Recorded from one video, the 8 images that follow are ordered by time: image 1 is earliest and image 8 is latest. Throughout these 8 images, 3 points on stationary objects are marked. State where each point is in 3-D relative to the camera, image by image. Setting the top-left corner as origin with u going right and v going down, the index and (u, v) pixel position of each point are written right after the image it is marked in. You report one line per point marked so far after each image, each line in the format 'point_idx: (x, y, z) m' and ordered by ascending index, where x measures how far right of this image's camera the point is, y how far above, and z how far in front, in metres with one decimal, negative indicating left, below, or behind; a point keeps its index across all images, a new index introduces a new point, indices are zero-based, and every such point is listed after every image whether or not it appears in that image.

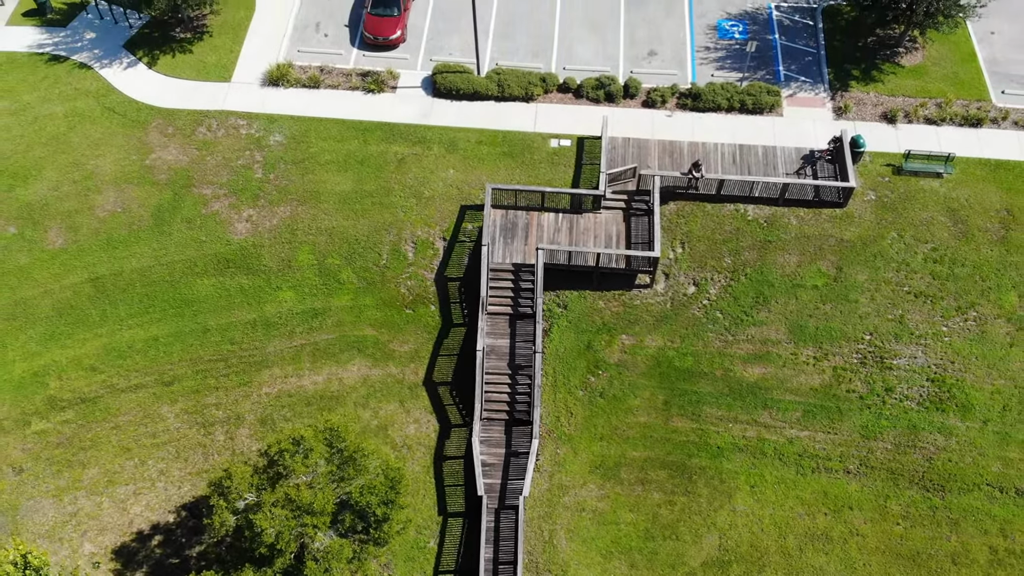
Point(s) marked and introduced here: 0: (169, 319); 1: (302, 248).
0: (-9.7, -0.9, +18.4) m
1: (-6.2, +1.2, +19.2) m
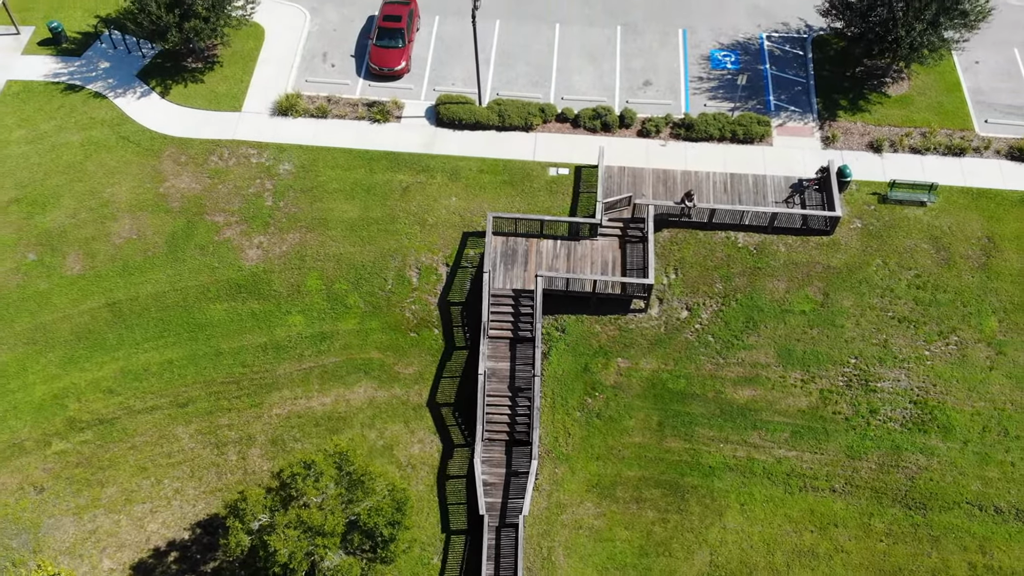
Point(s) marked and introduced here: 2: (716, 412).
0: (-9.7, -1.6, +19.2) m
1: (-6.2, +0.5, +20.0) m
2: (+5.7, -3.4, +18.3) m
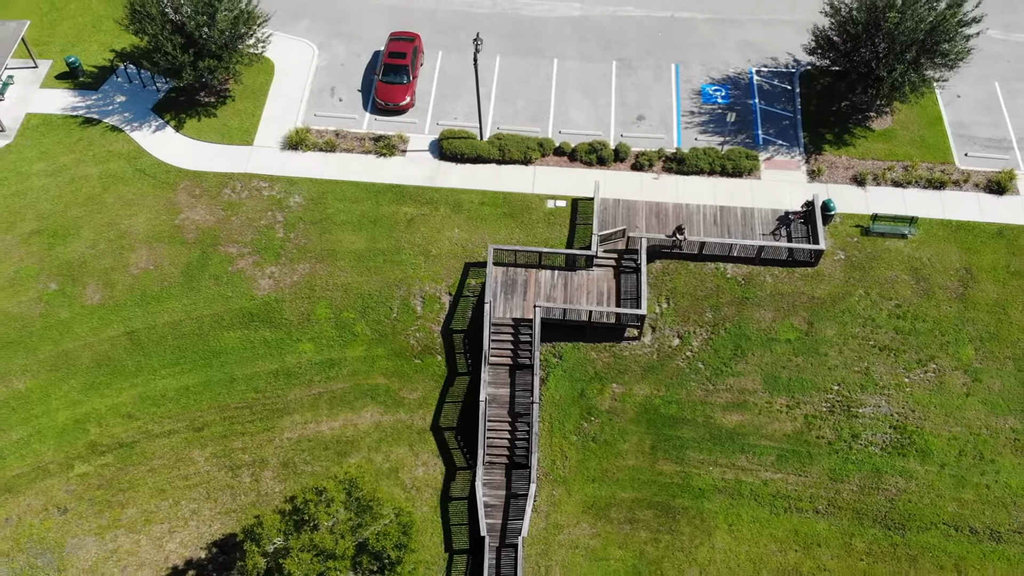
0: (-9.7, -2.5, +20.1) m
1: (-6.2, -0.5, +21.0) m
2: (+5.7, -4.4, +19.3) m
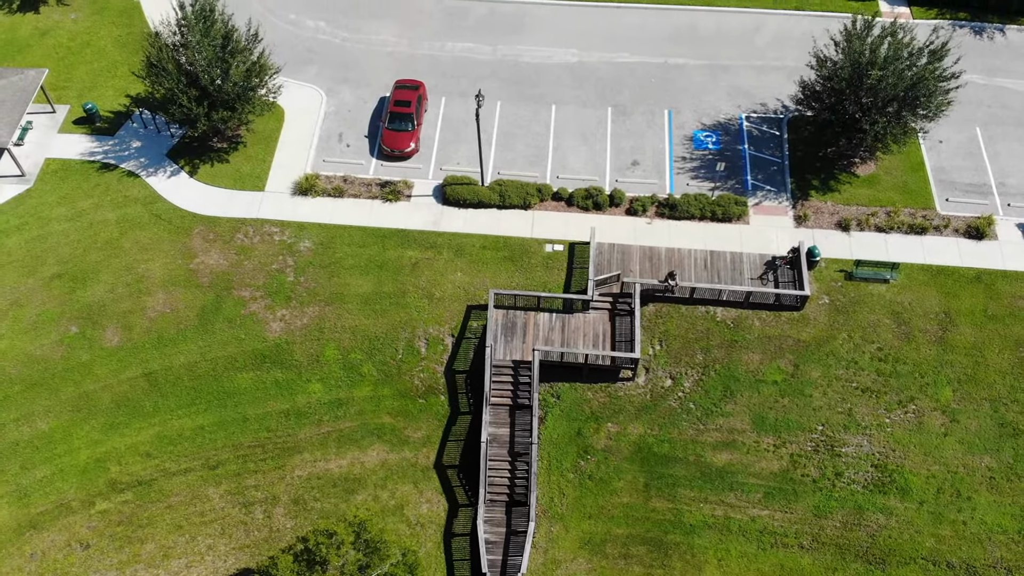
0: (-9.7, -3.9, +21.1) m
1: (-6.2, -1.9, +22.0) m
2: (+5.7, -5.8, +20.3) m
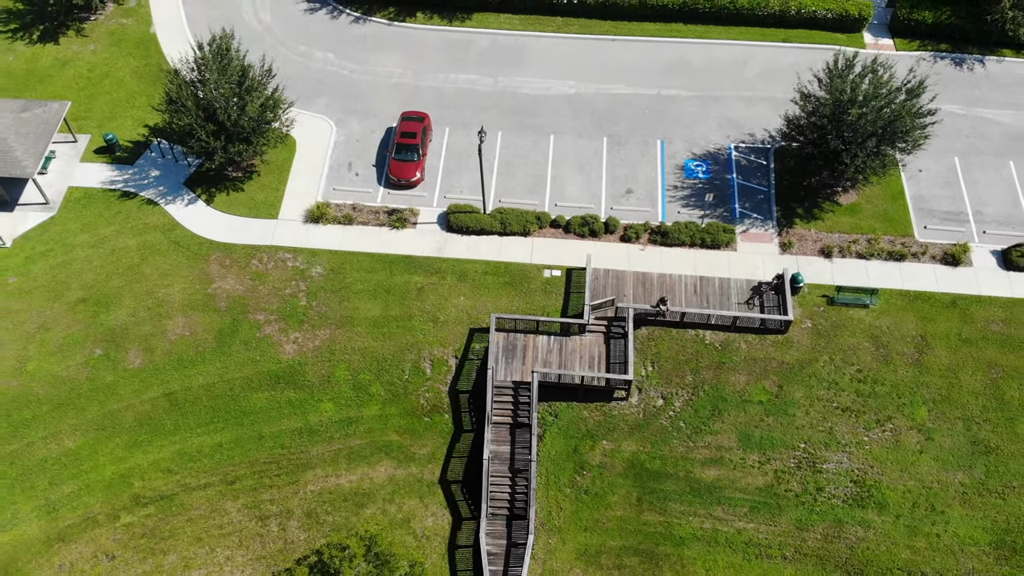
0: (-9.7, -4.8, +22.4) m
1: (-6.2, -2.8, +23.3) m
2: (+5.7, -6.7, +21.6) m
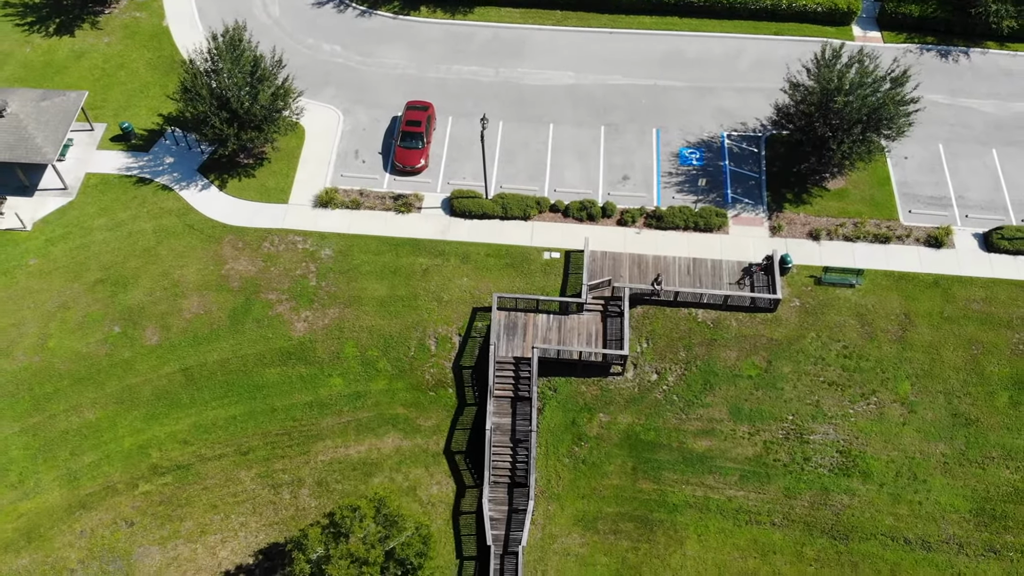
0: (-9.7, -4.1, +23.5) m
1: (-6.1, -2.0, +24.3) m
2: (+5.8, -5.9, +22.6) m
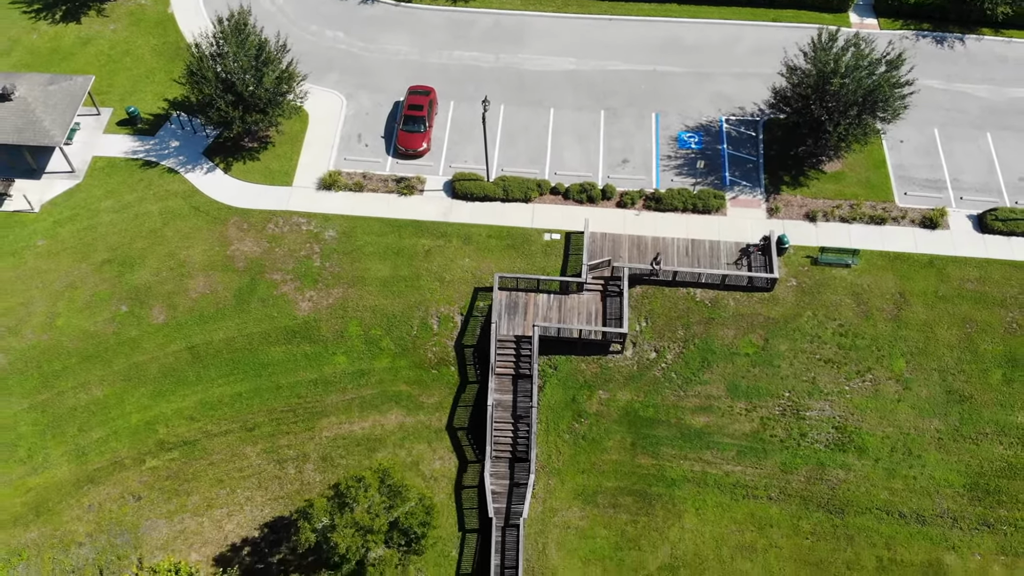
0: (-9.6, -3.3, +23.8) m
1: (-6.1, -1.3, +24.7) m
2: (+5.8, -5.2, +23.0) m
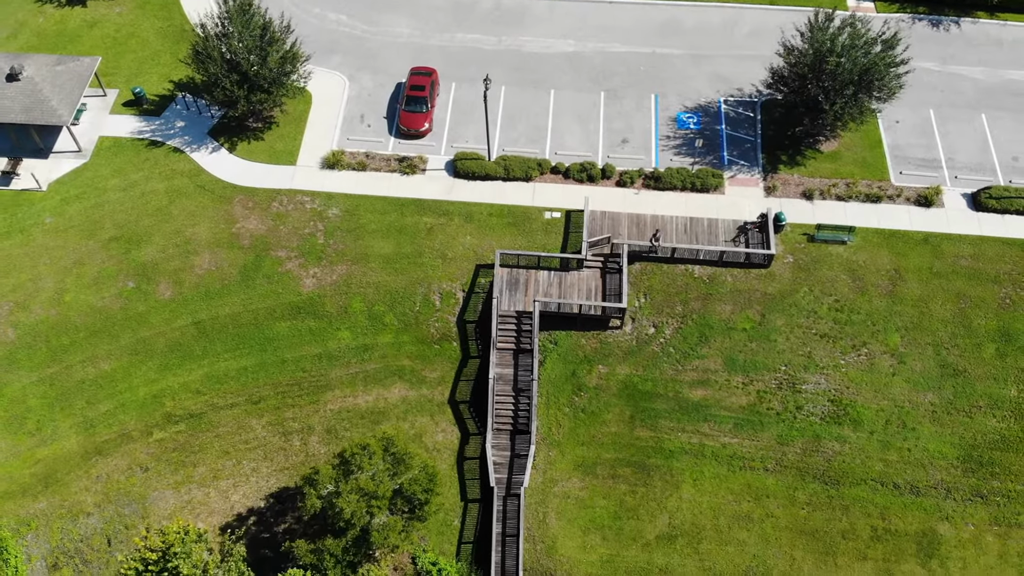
0: (-9.6, -2.4, +24.2) m
1: (-6.0, -0.4, +25.1) m
2: (+5.8, -4.3, +23.4) m
